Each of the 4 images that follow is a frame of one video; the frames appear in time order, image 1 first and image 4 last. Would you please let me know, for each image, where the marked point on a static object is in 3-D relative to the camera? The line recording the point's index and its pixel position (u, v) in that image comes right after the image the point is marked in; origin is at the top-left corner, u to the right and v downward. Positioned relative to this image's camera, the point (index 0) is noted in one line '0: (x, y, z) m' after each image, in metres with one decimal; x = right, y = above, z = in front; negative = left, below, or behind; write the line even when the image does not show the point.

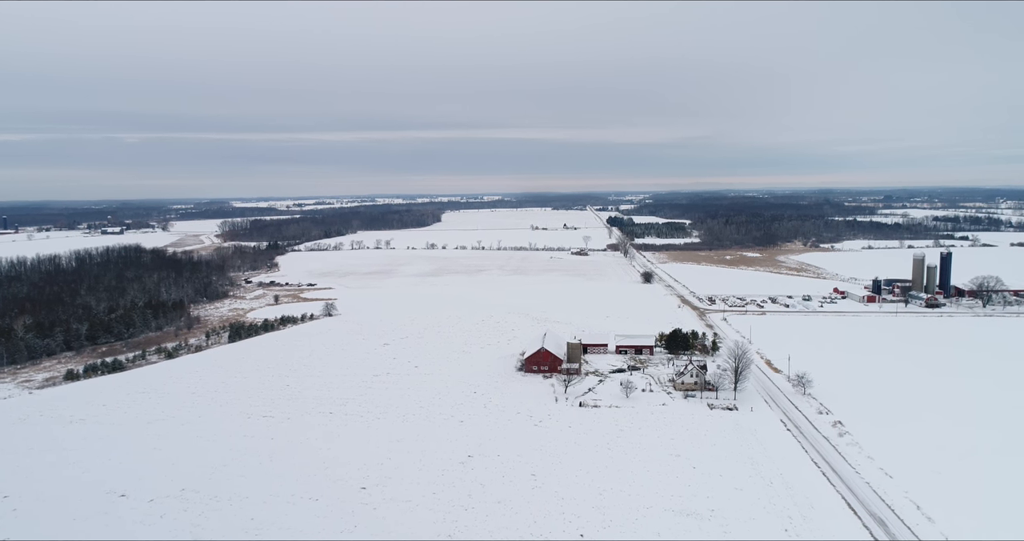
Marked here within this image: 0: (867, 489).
0: (+10.9, -6.7, +17.9) m
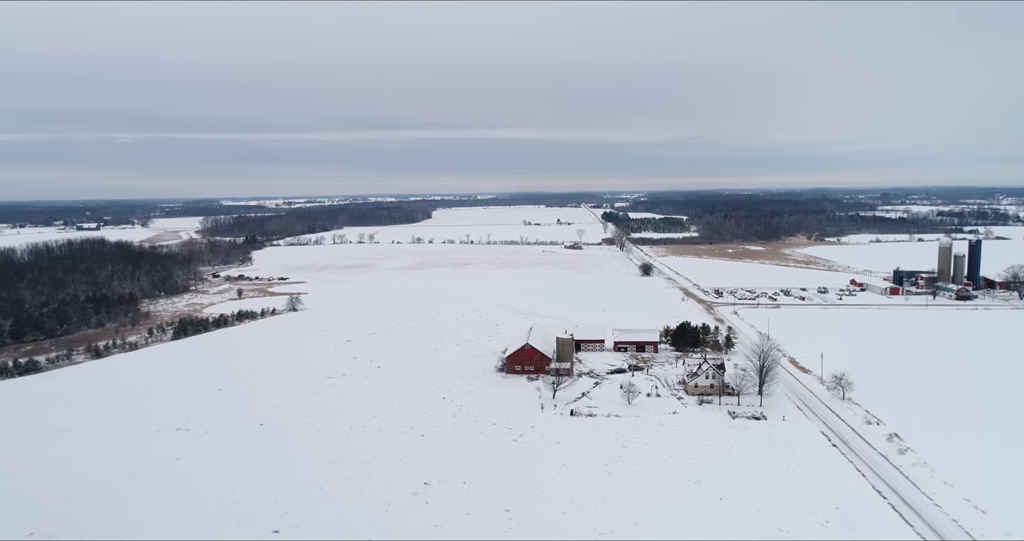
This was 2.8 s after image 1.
0: (+10.1, -5.9, +13.4) m
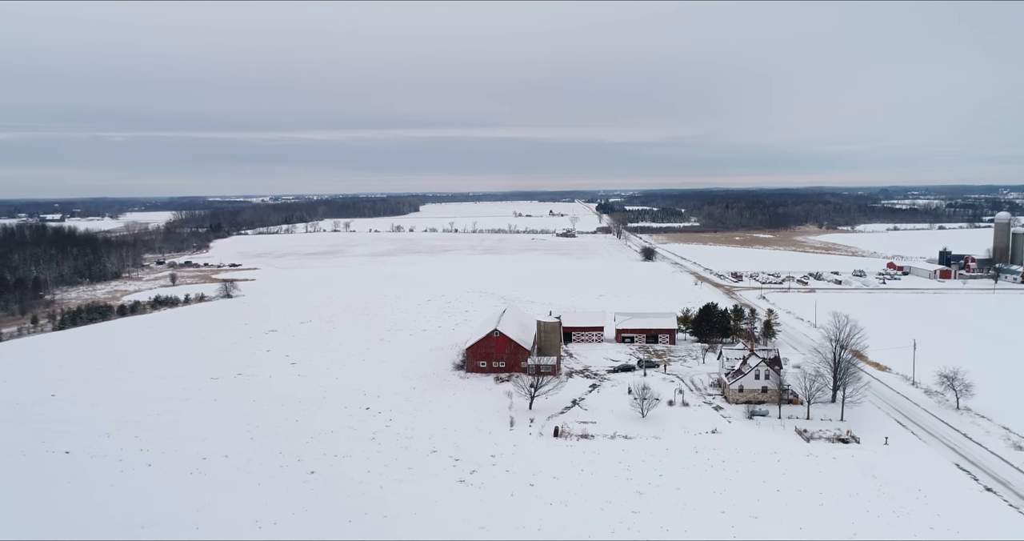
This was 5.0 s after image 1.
0: (+9.2, -4.7, +6.7) m
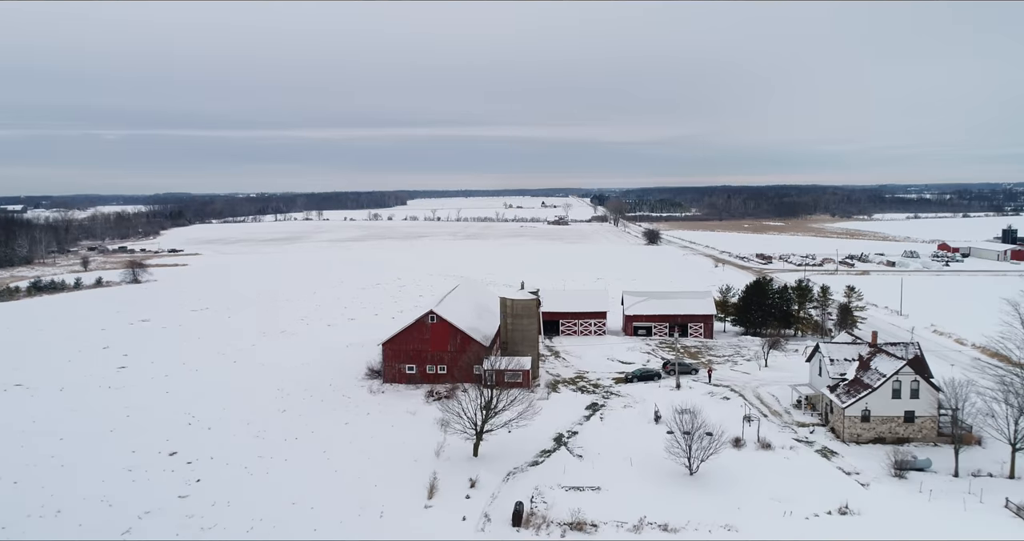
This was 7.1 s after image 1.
0: (+8.3, -3.7, +0.2) m
